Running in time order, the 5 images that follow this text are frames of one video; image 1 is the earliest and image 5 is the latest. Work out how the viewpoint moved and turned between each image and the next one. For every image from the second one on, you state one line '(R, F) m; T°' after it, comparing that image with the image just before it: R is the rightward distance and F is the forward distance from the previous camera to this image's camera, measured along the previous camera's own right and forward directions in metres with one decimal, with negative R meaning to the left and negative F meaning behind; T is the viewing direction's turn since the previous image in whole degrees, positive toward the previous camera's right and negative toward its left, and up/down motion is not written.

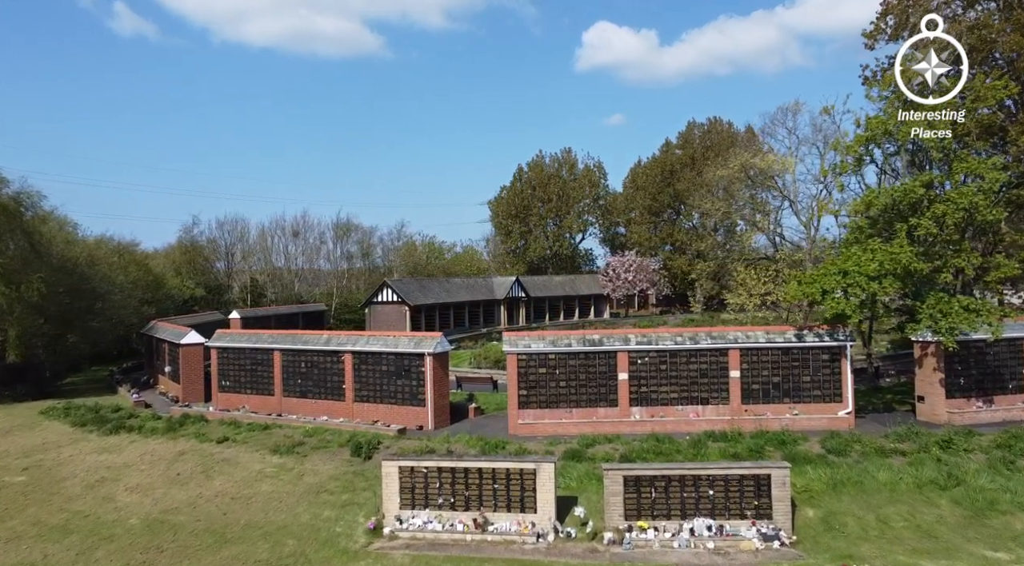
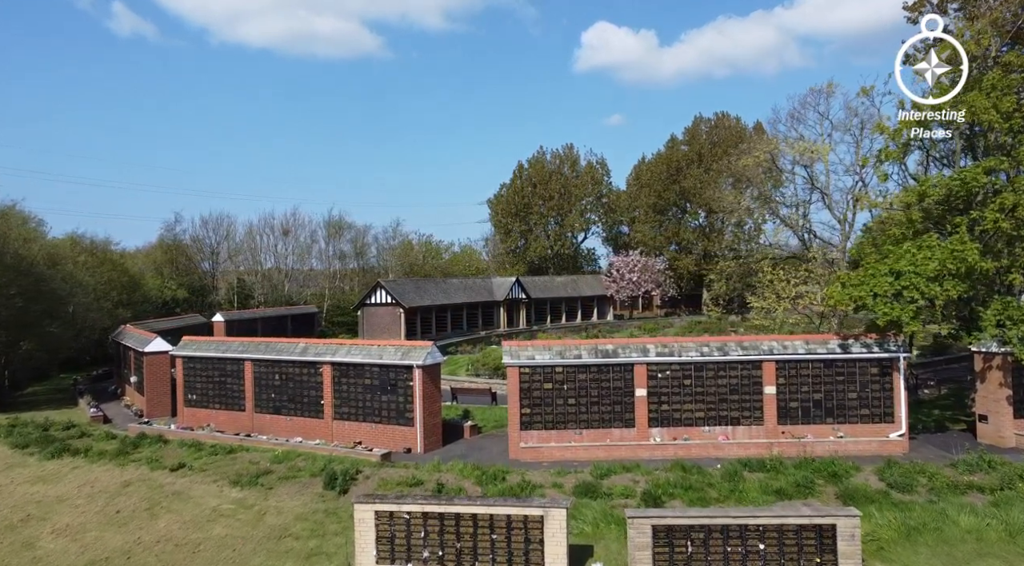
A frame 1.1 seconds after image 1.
(0.0, +3.1) m; 0°
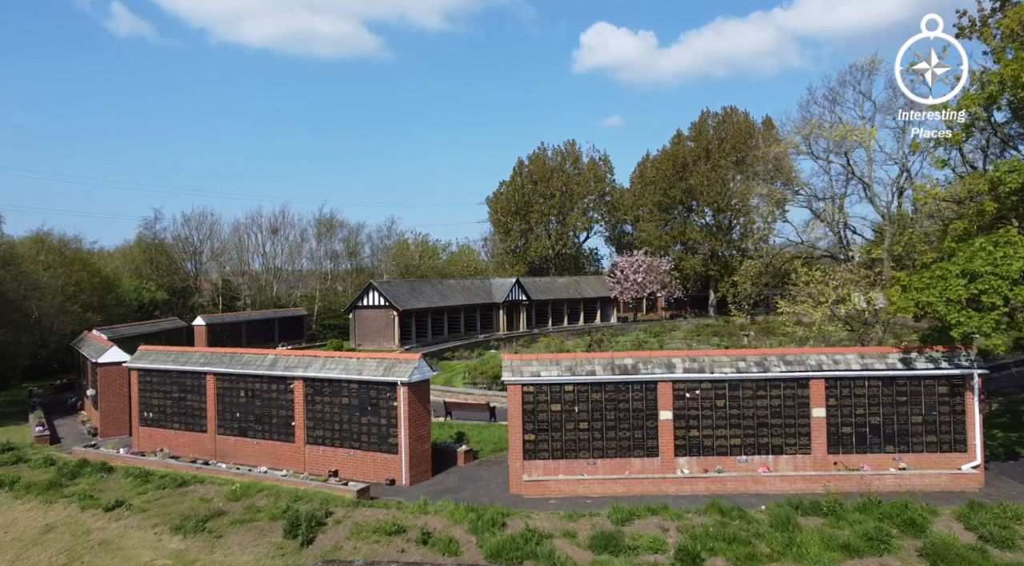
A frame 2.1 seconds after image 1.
(0.0, +3.1) m; 0°
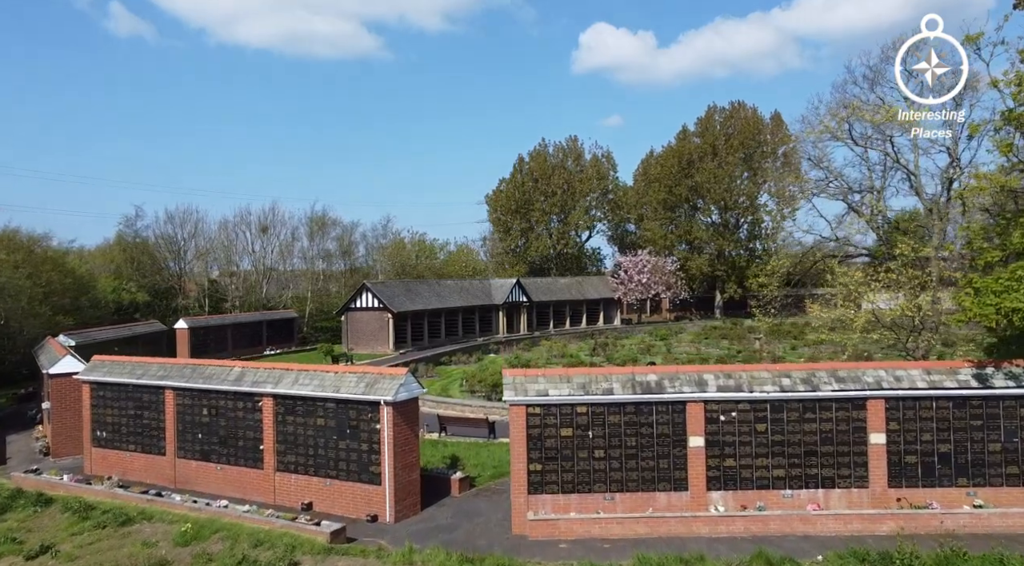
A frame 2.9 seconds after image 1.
(-0.1, +2.7) m; 0°
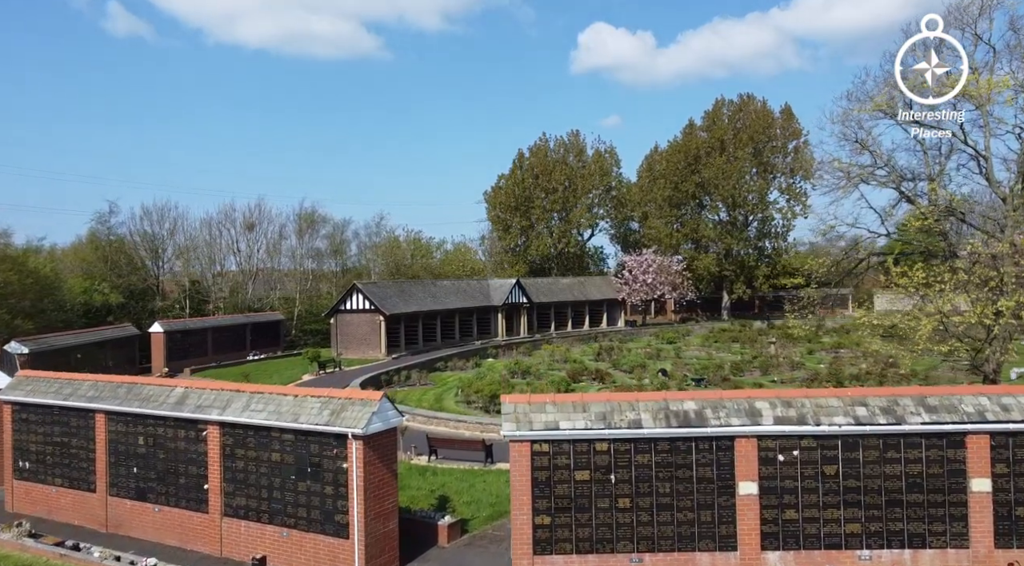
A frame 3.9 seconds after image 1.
(0.0, +3.2) m; 0°
